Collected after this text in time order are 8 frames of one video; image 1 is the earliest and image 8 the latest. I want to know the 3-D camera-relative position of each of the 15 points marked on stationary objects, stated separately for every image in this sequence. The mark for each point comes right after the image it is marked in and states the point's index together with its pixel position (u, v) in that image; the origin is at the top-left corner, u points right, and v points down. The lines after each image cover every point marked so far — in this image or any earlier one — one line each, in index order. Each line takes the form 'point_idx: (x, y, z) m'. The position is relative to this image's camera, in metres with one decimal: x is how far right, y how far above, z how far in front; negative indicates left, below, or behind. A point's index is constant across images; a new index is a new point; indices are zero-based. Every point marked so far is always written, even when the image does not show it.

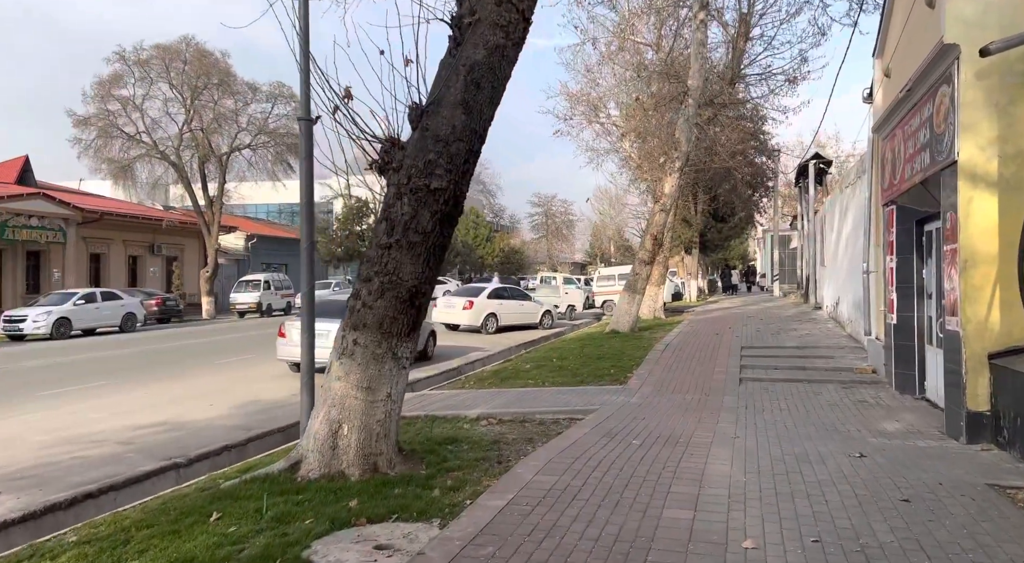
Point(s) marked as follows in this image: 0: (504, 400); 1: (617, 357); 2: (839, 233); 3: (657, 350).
0: (-0.1, -1.7, +10.9) m
1: (+2.1, -1.5, +15.3) m
2: (+7.6, +1.1, +17.7) m
3: (+2.9, -1.4, +15.4) m
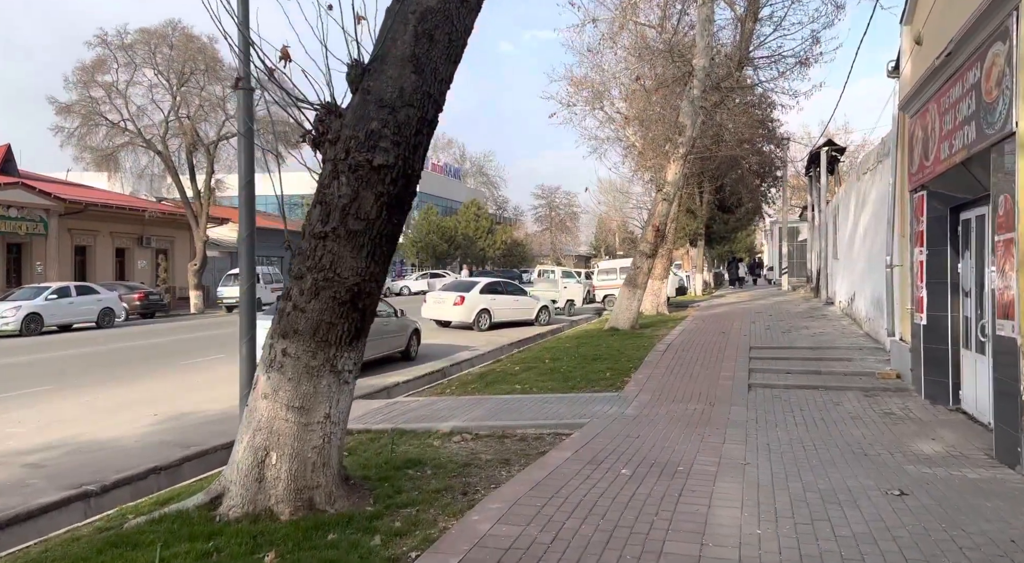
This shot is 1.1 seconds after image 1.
0: (-0.3, -1.6, +9.7) m
1: (+1.9, -1.4, +14.1) m
2: (+7.4, +1.3, +16.5) m
3: (+2.7, -1.3, +14.2) m
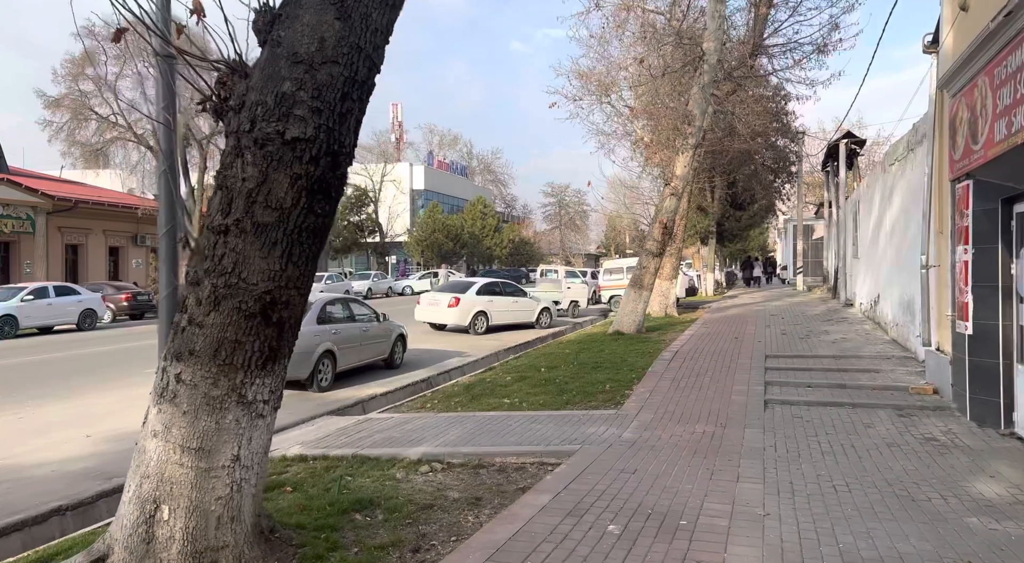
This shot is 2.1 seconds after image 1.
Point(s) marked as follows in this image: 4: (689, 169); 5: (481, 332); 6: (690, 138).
0: (-0.5, -1.6, +8.5) m
1: (+1.7, -1.4, +12.9) m
2: (+7.3, +1.2, +15.2) m
3: (+2.6, -1.3, +13.0) m
4: (+4.1, +2.6, +18.0) m
5: (-0.8, -1.3, +19.5) m
6: (+4.2, +3.4, +17.9) m
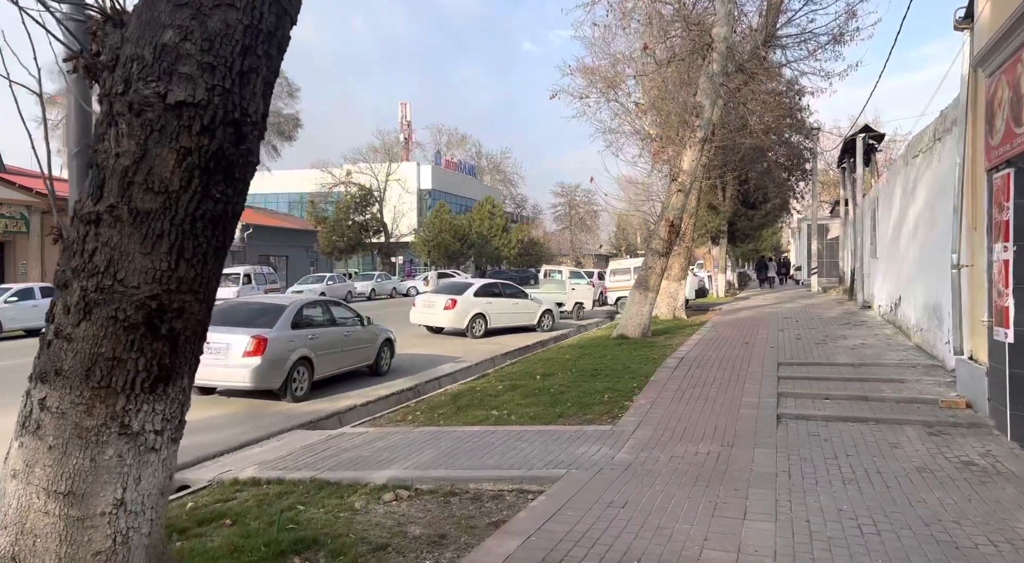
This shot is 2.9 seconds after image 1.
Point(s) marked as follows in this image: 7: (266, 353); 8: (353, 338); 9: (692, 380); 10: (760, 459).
0: (-0.7, -1.7, +7.7) m
1: (+1.6, -1.5, +12.0) m
2: (+7.2, +1.2, +14.2) m
3: (+2.5, -1.3, +12.1) m
4: (+4.1, +2.6, +17.0) m
5: (-0.8, -1.3, +18.6) m
6: (+4.1, +3.3, +17.0) m
7: (-3.1, -0.9, +9.7) m
8: (-2.4, -0.9, +11.7) m
9: (+2.5, -1.4, +10.5) m
10: (+2.2, -1.6, +6.8) m
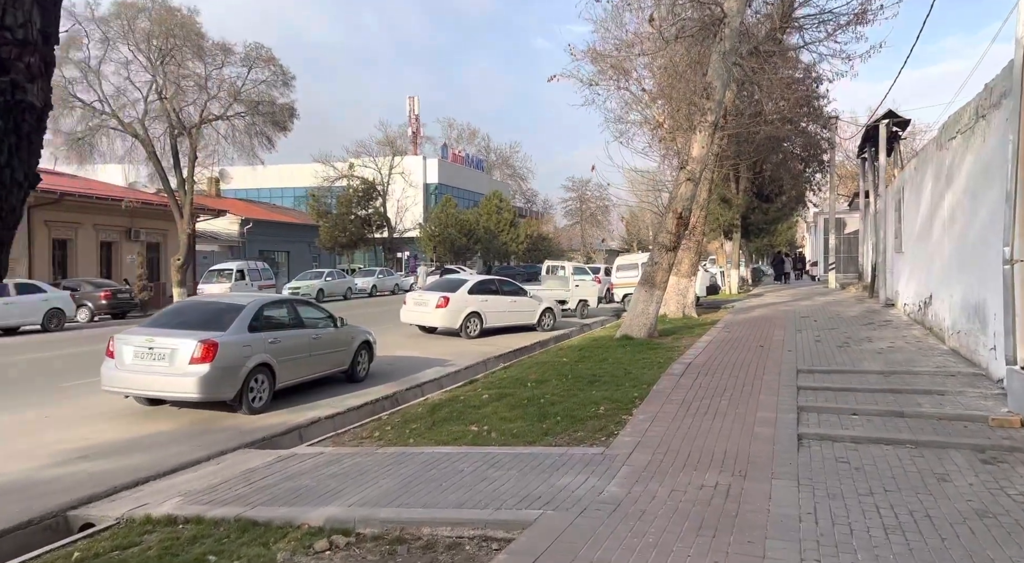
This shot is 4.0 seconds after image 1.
0: (-0.9, -1.6, +6.5) m
1: (+1.5, -1.4, +10.8) m
2: (+7.1, +1.3, +12.9) m
3: (+2.3, -1.3, +10.9) m
4: (+4.0, +2.7, +15.8) m
5: (-0.9, -1.2, +17.4) m
6: (+4.0, +3.4, +15.7) m
7: (-3.3, -0.9, +8.6) m
8: (-2.6, -0.8, +10.5) m
9: (+2.3, -1.3, +9.3) m
10: (+1.9, -1.6, +5.6) m
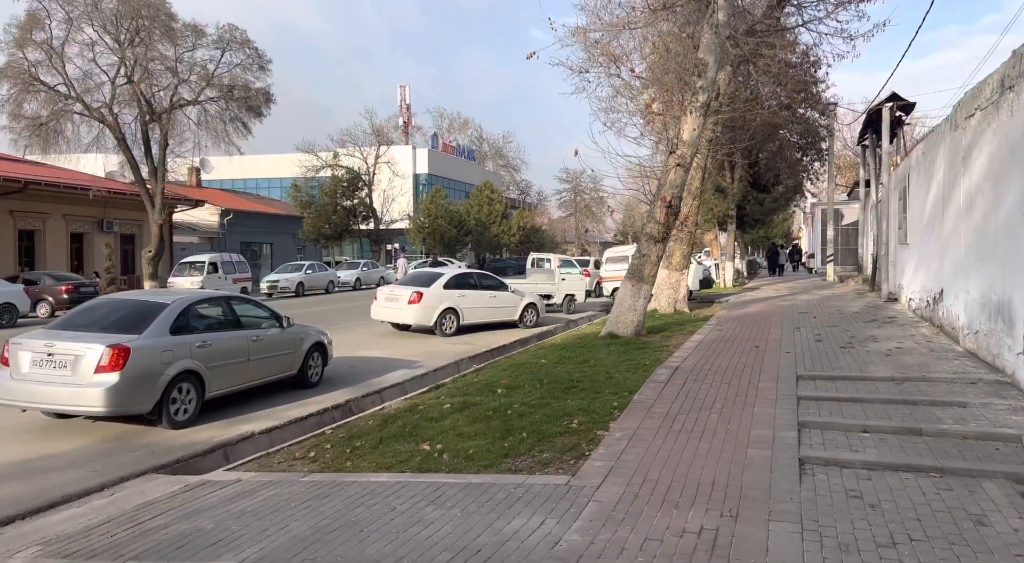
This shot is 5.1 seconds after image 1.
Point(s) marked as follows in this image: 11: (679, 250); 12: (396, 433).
0: (-1.3, -1.6, +5.4) m
1: (+1.1, -1.4, +9.6) m
2: (+6.6, +1.3, +11.8) m
3: (+1.9, -1.2, +9.7) m
4: (+3.6, +2.8, +14.6) m
5: (-1.3, -1.1, +16.3) m
6: (+3.6, +3.5, +14.5) m
7: (-3.7, -0.8, +7.4) m
8: (-3.0, -0.8, +9.4) m
9: (+1.9, -1.3, +8.2) m
10: (+1.6, -1.6, +4.5) m
11: (+4.2, +0.8, +19.3) m
12: (-1.2, -1.6, +8.0) m
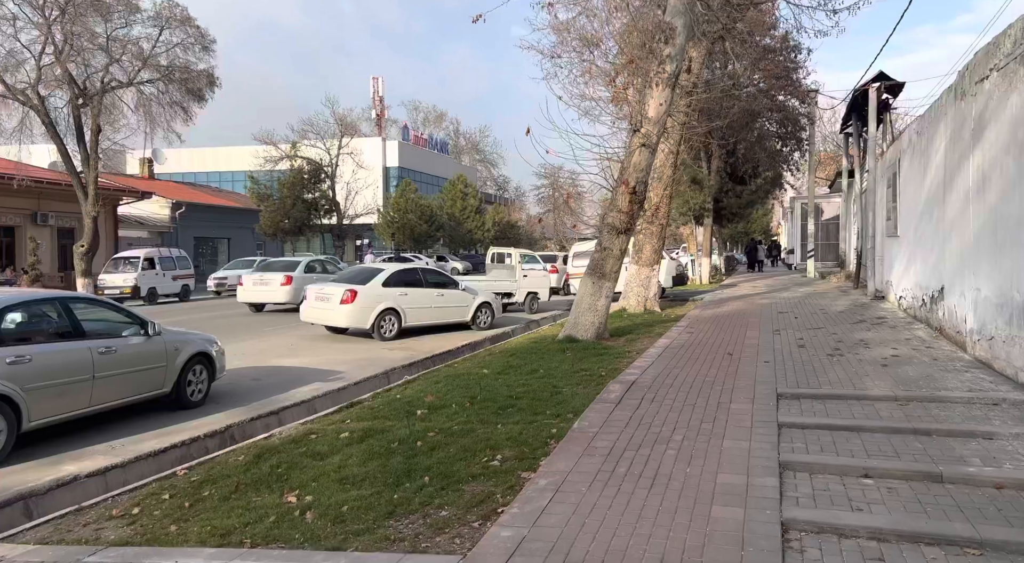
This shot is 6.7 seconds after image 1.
0: (-2.1, -1.6, +3.6) m
1: (+0.2, -1.3, +7.9) m
2: (+5.8, +1.4, +10.1) m
3: (+1.0, -1.2, +8.0) m
4: (+2.6, +2.9, +12.9) m
5: (-2.3, -1.0, +14.5) m
6: (+2.6, +3.6, +12.8) m
7: (-4.5, -0.8, +5.5) m
8: (-3.8, -0.7, +7.5) m
9: (+1.1, -1.2, +6.5) m
10: (+0.9, -1.6, +2.8) m
11: (+3.1, +0.9, +17.6) m
12: (-2.0, -1.5, +6.2) m
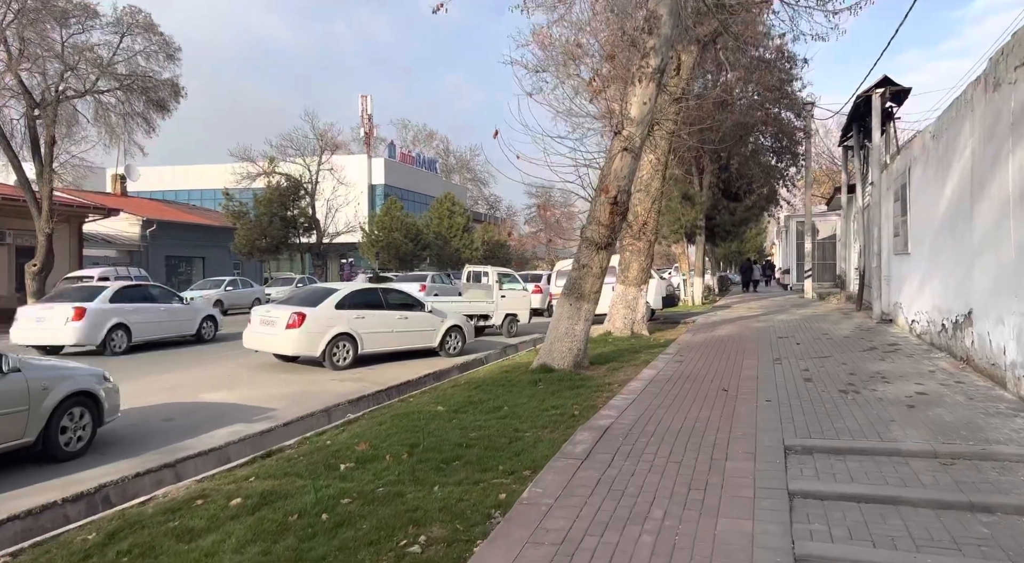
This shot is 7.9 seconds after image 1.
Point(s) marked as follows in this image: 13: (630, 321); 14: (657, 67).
0: (-2.5, -1.7, +2.0) m
1: (-0.2, -1.5, +6.4) m
2: (+5.3, +1.1, +8.7) m
3: (+0.6, -1.4, +6.5) m
4: (+2.1, +2.5, +11.5) m
5: (-2.8, -1.4, +12.9) m
6: (+2.1, +3.3, +11.4) m
7: (-4.9, -1.0, +4.0) m
8: (-4.3, -0.9, +6.0) m
9: (+0.6, -1.4, +4.9) m
10: (+0.4, -1.6, +1.2) m
11: (+2.6, +0.4, +16.1) m
12: (-2.4, -1.7, +4.6) m
13: (+2.5, -0.8, +16.5) m
14: (+2.2, +3.1, +11.4) m
